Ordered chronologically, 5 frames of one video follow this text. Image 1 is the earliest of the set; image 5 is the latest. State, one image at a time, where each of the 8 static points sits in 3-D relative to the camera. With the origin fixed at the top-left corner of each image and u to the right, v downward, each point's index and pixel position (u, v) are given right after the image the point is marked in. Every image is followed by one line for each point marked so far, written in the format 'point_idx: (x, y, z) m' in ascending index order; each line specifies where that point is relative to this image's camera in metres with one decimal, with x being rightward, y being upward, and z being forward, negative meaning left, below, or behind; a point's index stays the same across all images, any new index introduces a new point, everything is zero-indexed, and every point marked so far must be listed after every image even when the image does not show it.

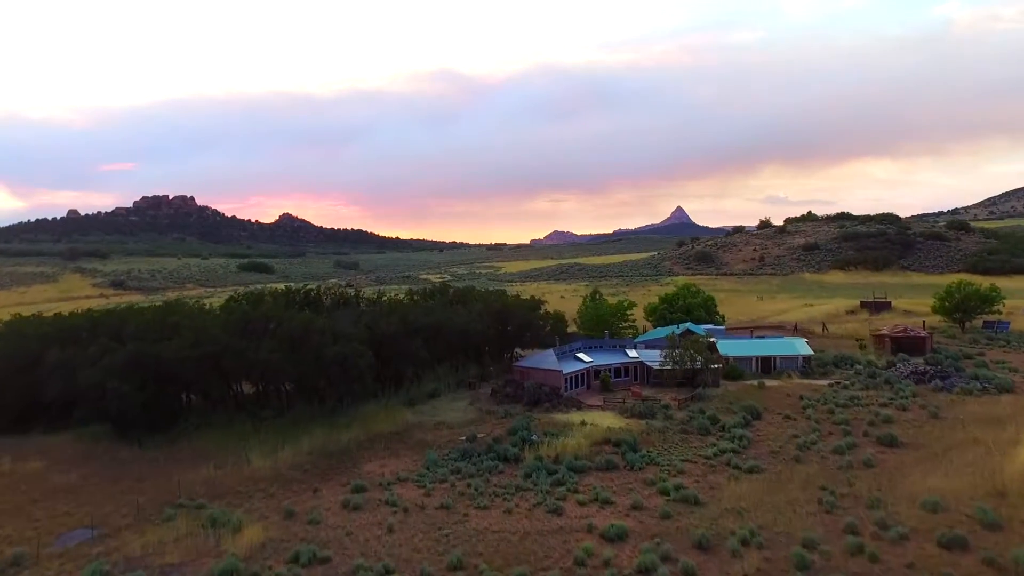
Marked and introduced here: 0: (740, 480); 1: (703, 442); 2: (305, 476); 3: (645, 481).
0: (+3.8, -3.2, +16.6) m
1: (+3.8, -3.1, +19.7) m
2: (-3.8, -3.5, +18.1) m
3: (+2.3, -3.3, +16.9) m
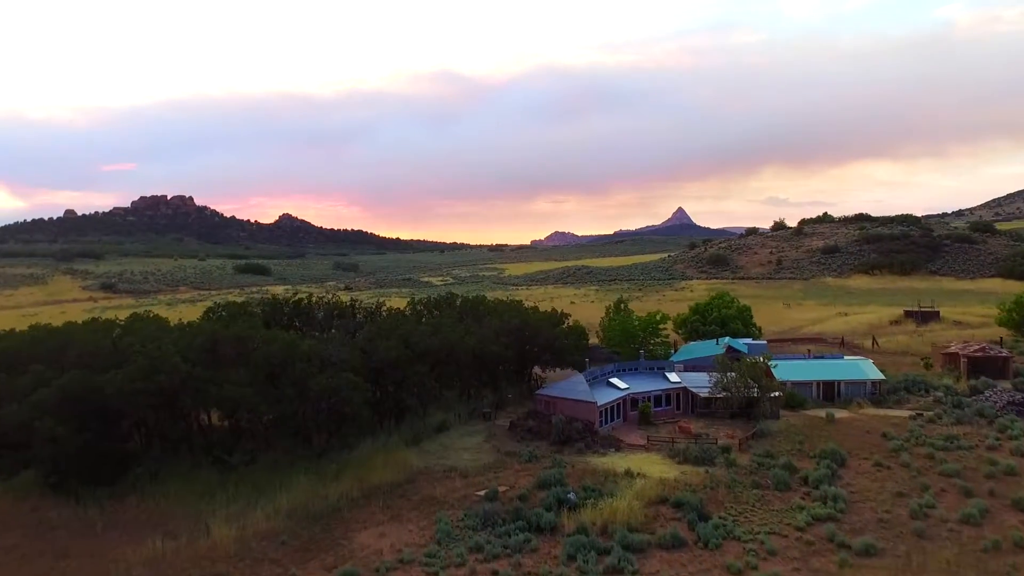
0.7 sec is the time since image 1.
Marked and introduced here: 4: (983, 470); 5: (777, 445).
0: (+4.3, -3.5, +12.4) m
1: (+4.3, -3.4, +15.6) m
2: (-3.3, -3.8, +14.0) m
3: (+2.8, -3.6, +12.7) m
4: (+8.1, -3.1, +17.1) m
5: (+5.3, -3.1, +19.8) m
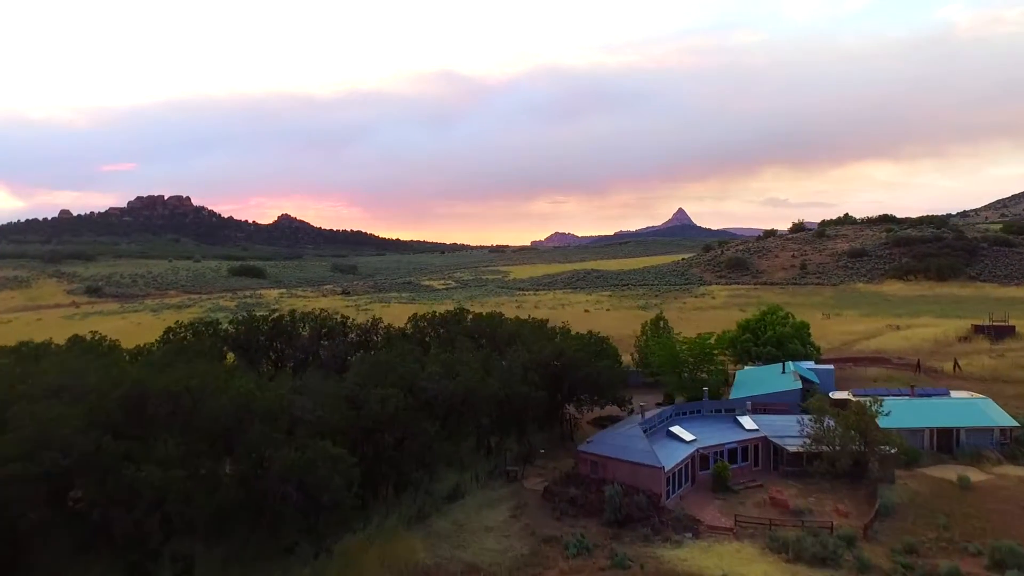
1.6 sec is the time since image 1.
0: (+4.9, -3.9, +7.1) m
1: (+4.9, -3.8, +10.3) m
2: (-2.7, -4.2, +8.7) m
3: (+3.4, -4.0, +7.4) m
4: (+8.7, -3.6, +11.8) m
5: (+5.9, -3.5, +14.5) m
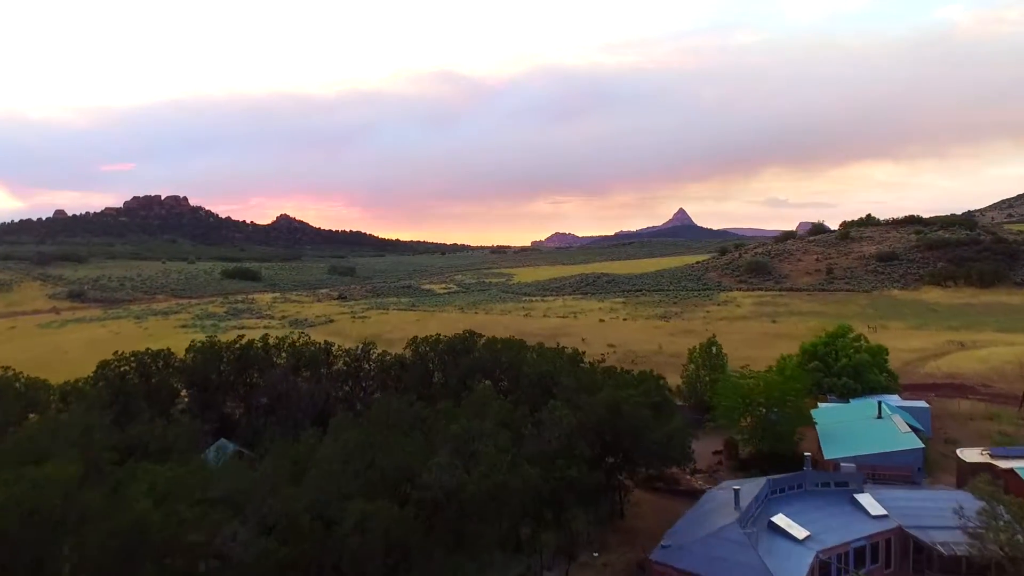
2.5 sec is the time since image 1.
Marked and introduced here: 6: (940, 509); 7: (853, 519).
0: (+5.4, -4.4, +1.9) m
1: (+5.5, -4.2, +5.0) m
2: (-2.2, -4.6, +3.4) m
3: (+3.9, -4.5, +2.2) m
4: (+9.2, -4.0, +6.5) m
5: (+6.4, -4.0, +9.2) m
6: (+6.0, -3.1, +14.0) m
7: (+4.7, -3.2, +13.7) m
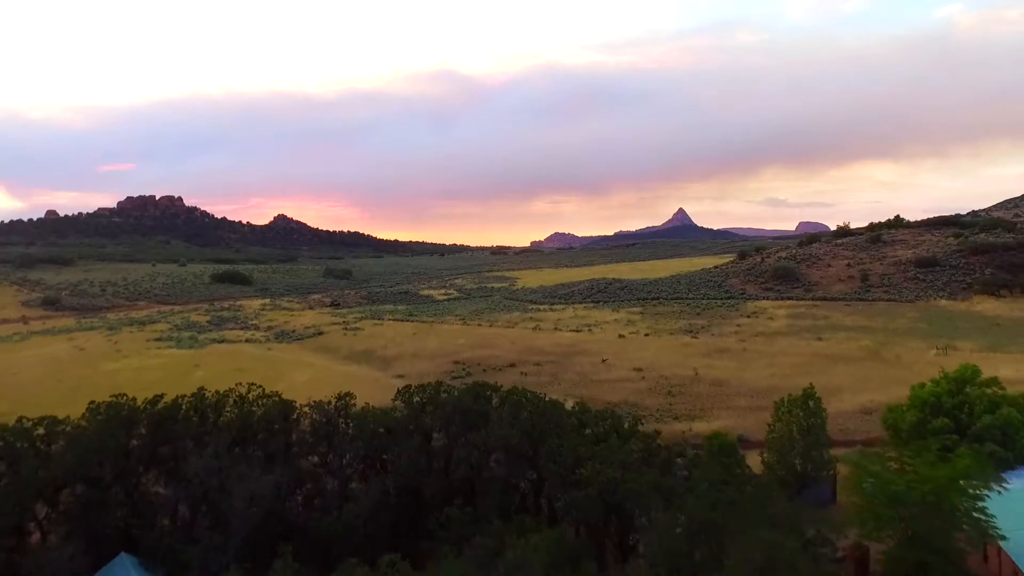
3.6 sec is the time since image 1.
0: (+6.0, -5.0, -4.6) m
1: (+6.0, -4.9, -1.5) m
2: (-1.6, -5.2, -3.1) m
3: (+4.4, -5.1, -4.3) m
4: (+9.8, -4.6, 0.0) m
5: (+7.0, -4.6, +2.7) m
6: (+6.5, -3.7, +7.5) m
7: (+5.2, -3.8, +7.2) m
